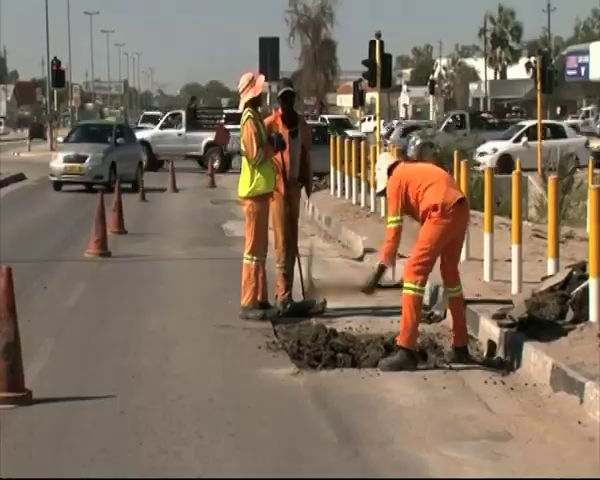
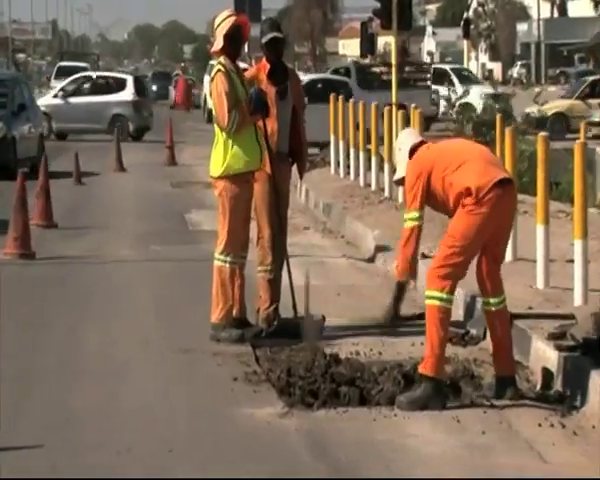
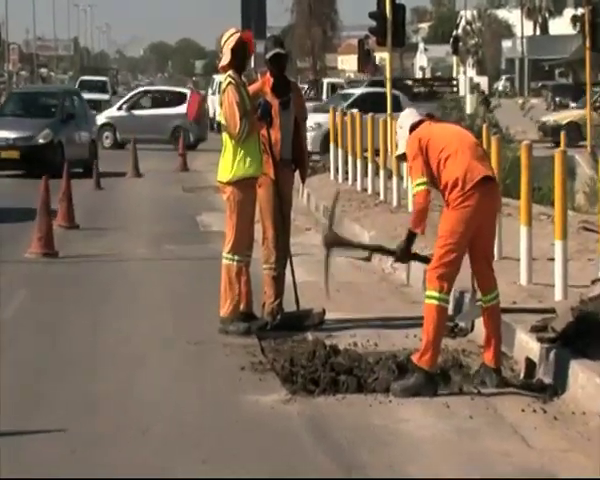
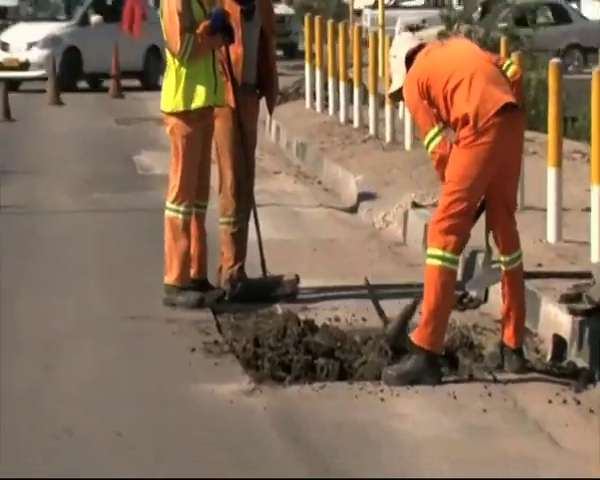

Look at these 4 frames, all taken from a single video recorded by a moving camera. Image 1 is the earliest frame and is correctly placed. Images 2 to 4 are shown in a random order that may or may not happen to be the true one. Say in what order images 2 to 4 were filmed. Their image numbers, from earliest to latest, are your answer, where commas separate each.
3, 2, 4
